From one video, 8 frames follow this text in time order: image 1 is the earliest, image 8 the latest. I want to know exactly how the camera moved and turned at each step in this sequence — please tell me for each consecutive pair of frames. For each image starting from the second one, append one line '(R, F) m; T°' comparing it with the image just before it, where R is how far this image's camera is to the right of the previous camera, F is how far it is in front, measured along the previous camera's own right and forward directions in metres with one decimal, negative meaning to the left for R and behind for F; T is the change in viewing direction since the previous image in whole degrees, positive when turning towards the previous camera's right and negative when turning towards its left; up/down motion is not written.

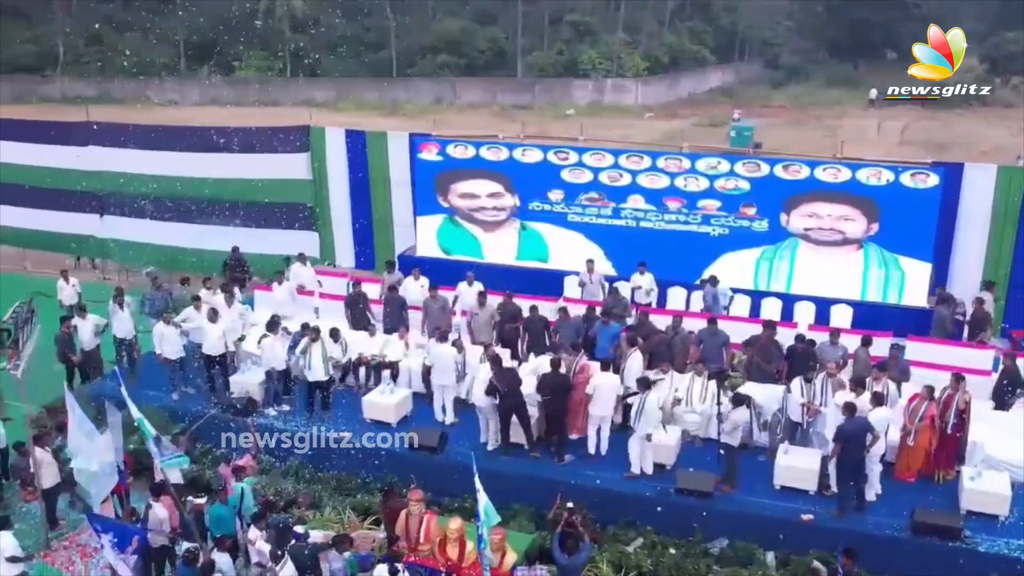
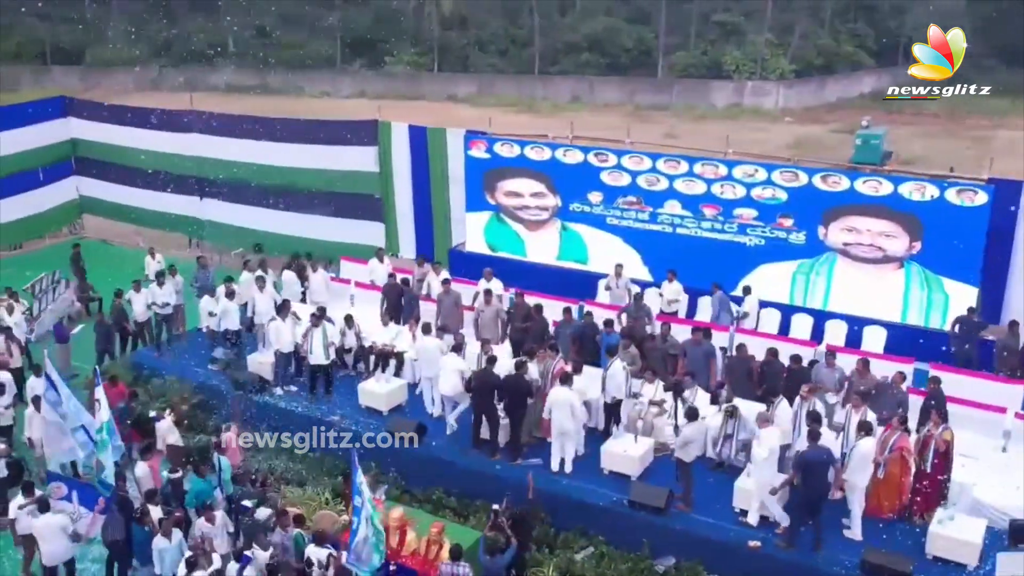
(+2.0, +0.1) m; -10°
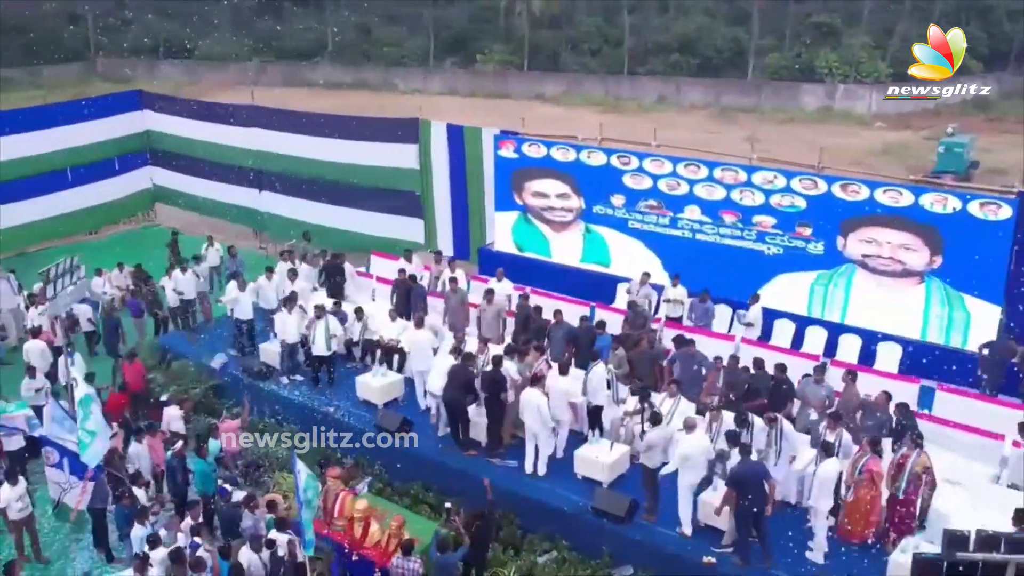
(+1.3, +0.1) m; -6°
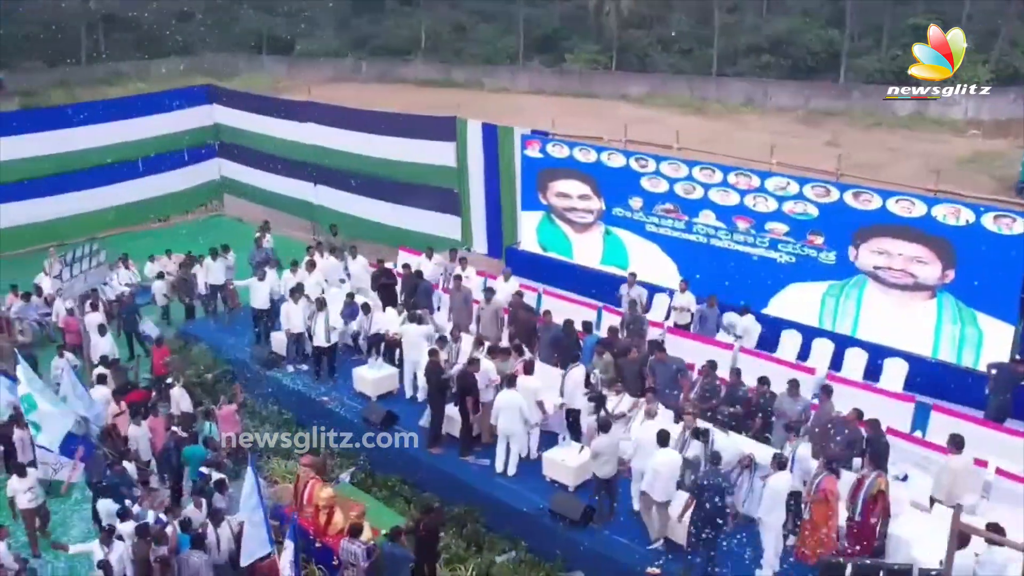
(+1.3, +0.1) m; -6°
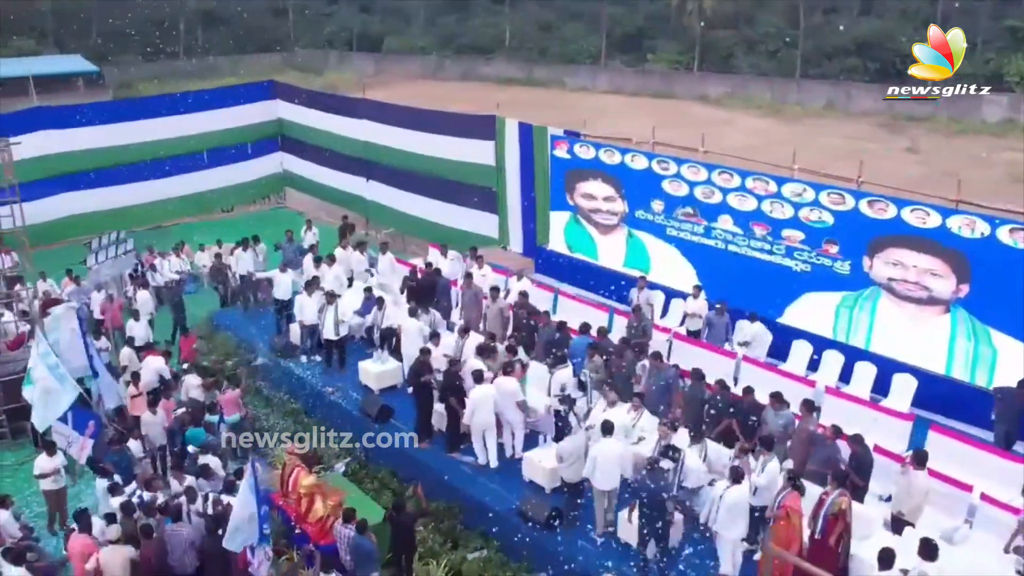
(+1.1, 0.0) m; -6°
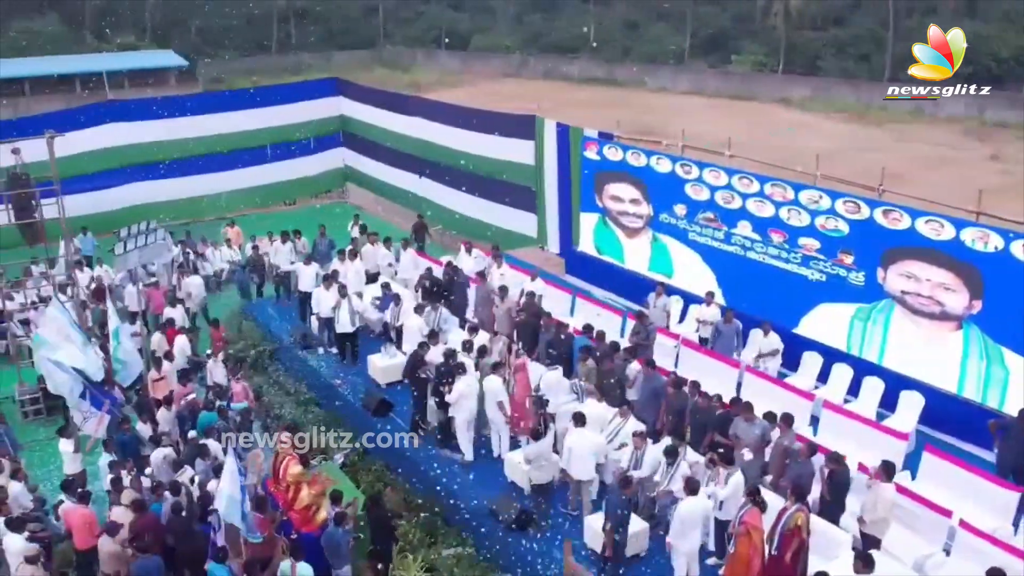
(+1.1, 0.0) m; -6°
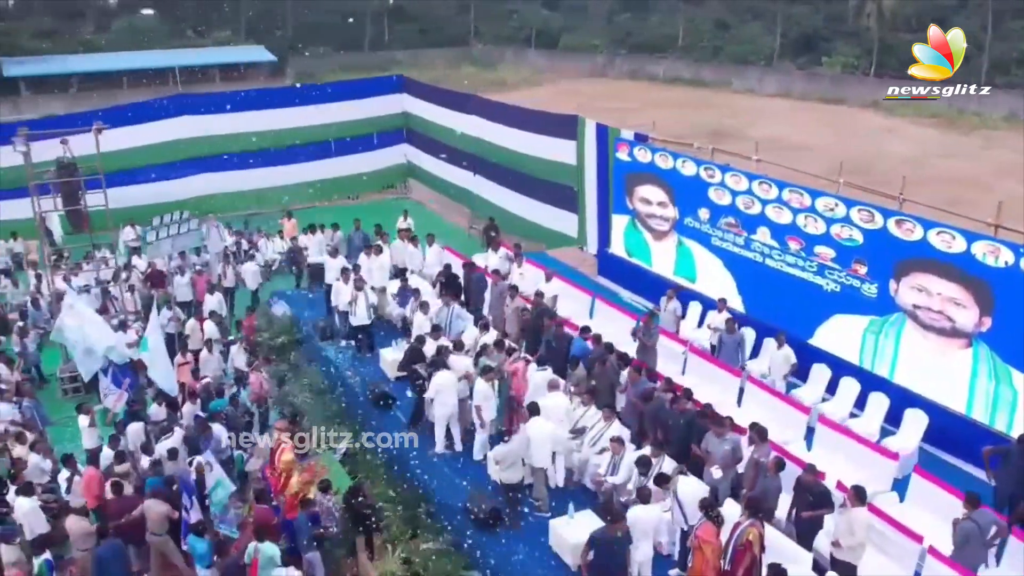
(+1.1, 0.0) m; -6°
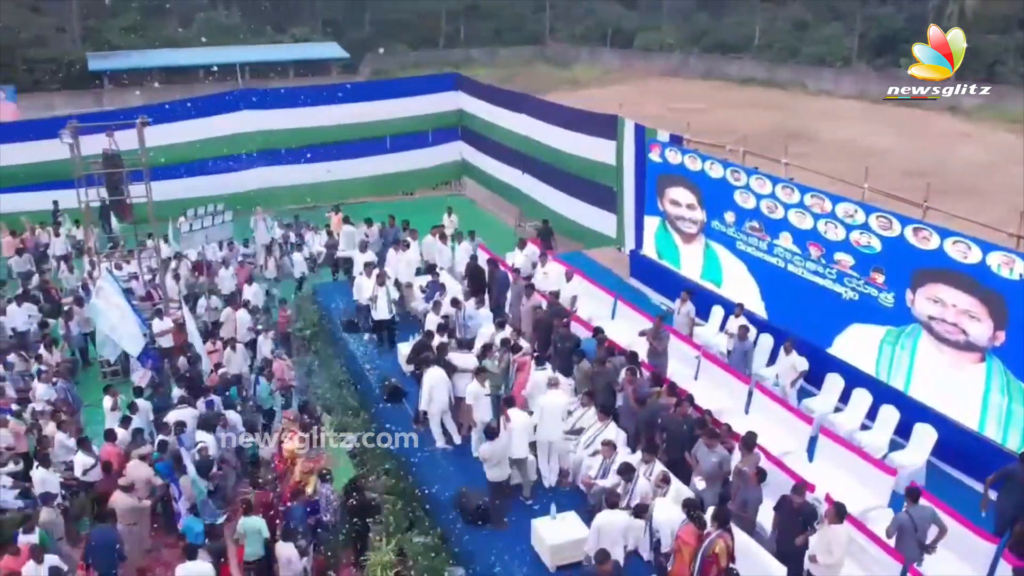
(+0.8, 0.0) m; -5°
